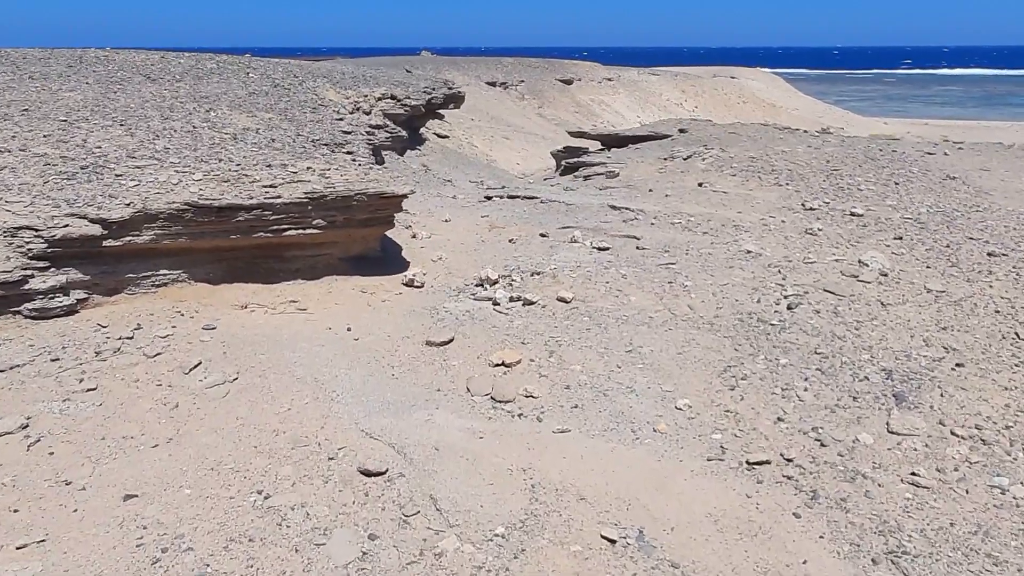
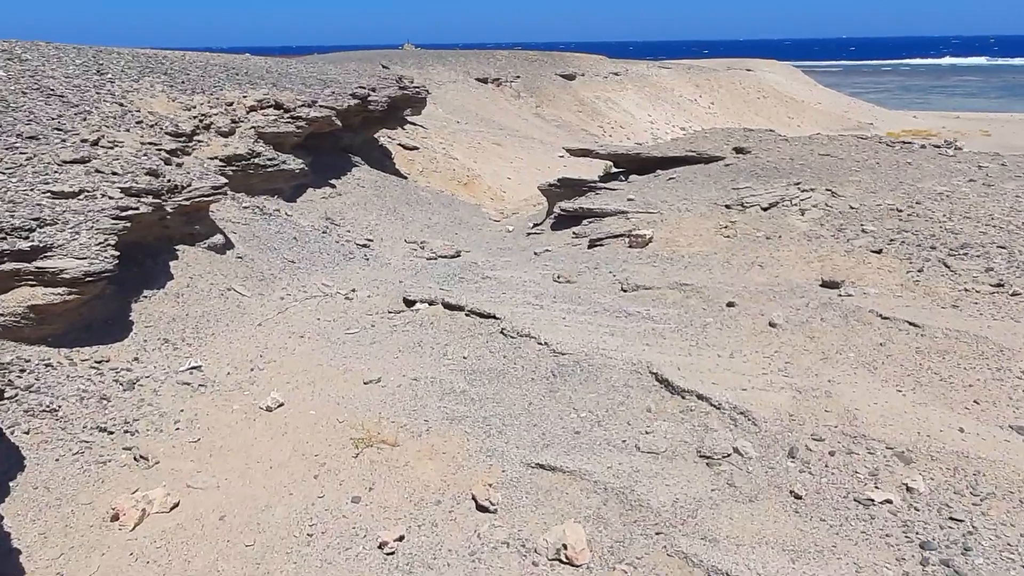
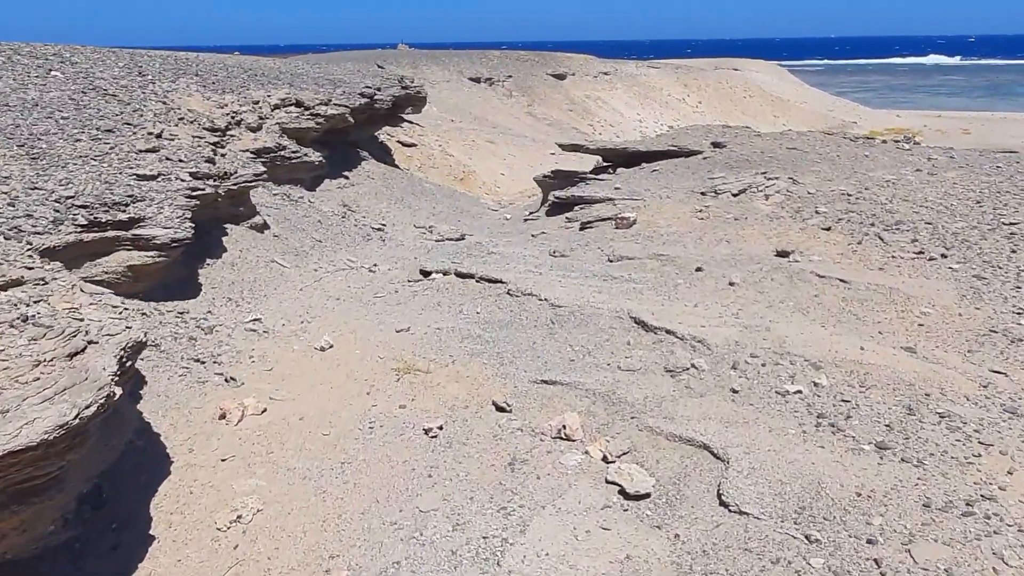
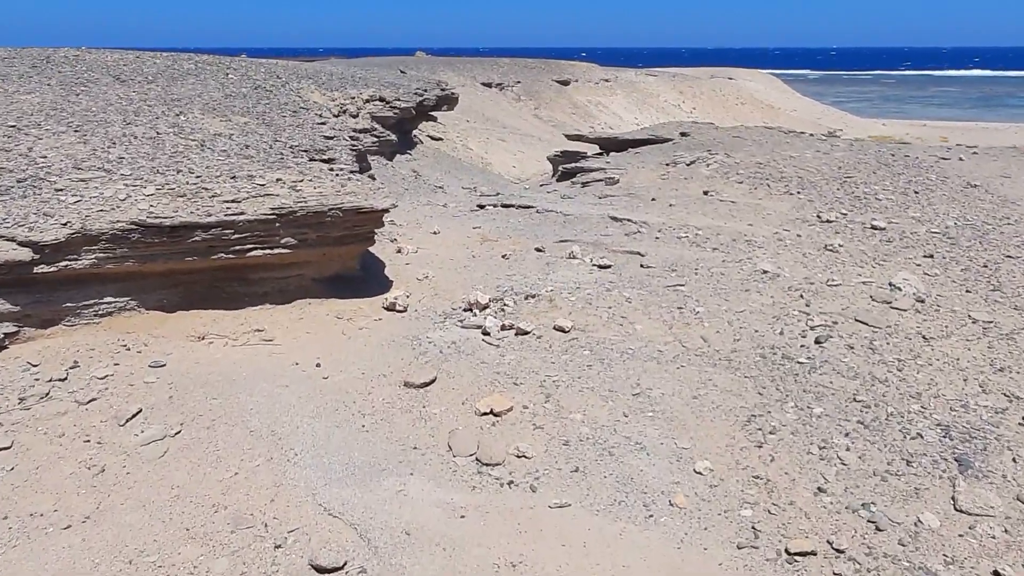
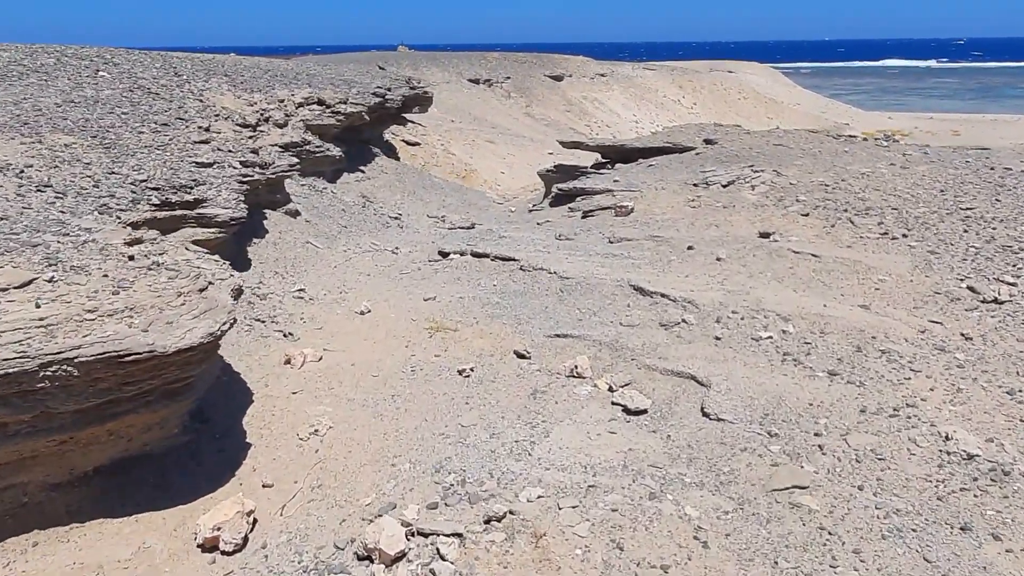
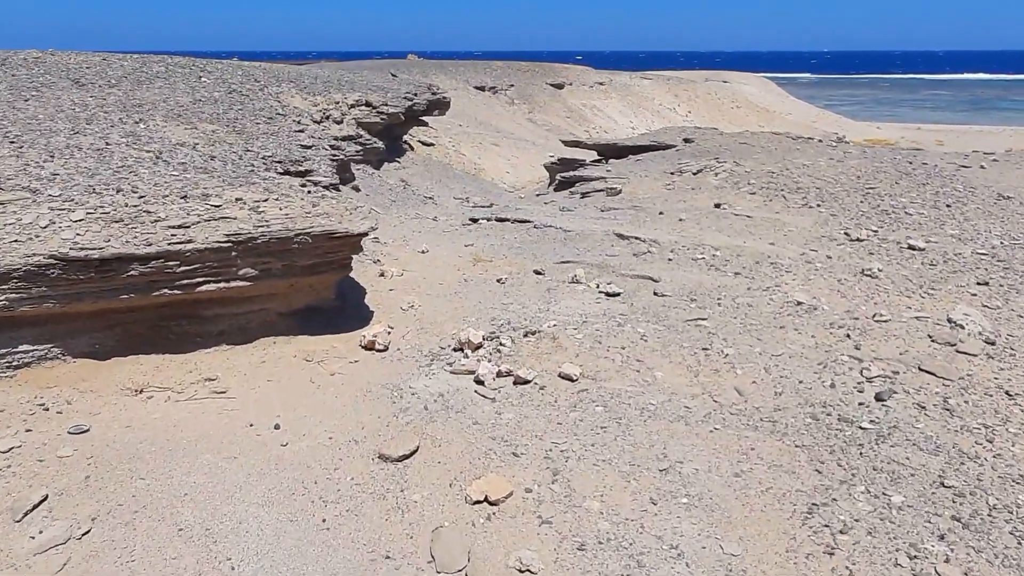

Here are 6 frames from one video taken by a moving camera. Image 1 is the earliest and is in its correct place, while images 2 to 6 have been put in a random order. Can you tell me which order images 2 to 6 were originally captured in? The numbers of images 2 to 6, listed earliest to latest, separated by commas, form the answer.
4, 6, 5, 3, 2
